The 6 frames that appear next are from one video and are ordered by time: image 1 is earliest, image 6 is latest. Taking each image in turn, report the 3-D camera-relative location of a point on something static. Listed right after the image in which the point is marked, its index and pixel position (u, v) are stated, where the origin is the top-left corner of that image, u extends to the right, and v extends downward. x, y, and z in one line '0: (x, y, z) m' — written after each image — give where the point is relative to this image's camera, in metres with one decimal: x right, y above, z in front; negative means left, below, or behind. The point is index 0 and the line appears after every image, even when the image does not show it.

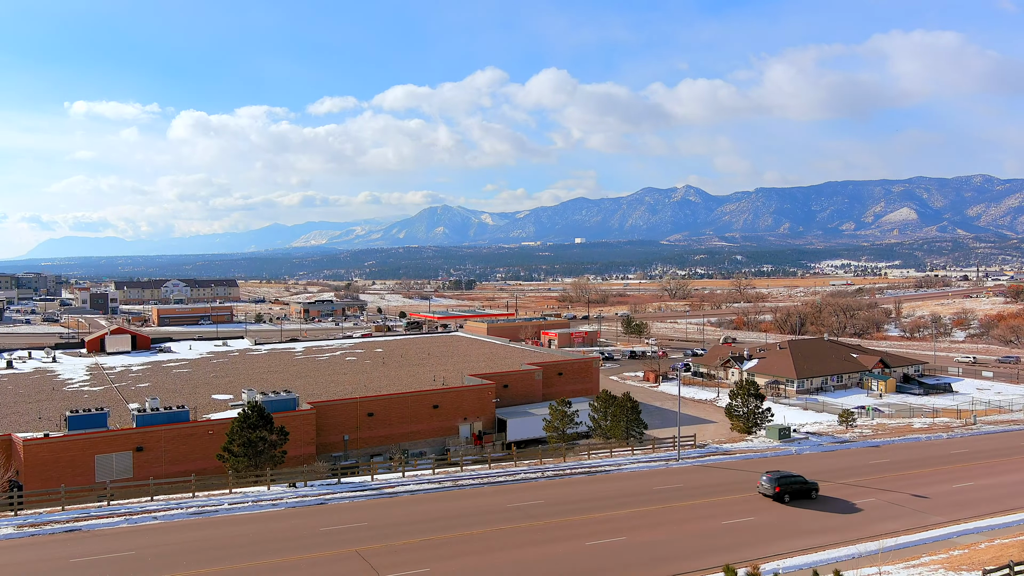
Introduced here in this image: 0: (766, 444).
0: (+6.2, -4.0, +16.3) m
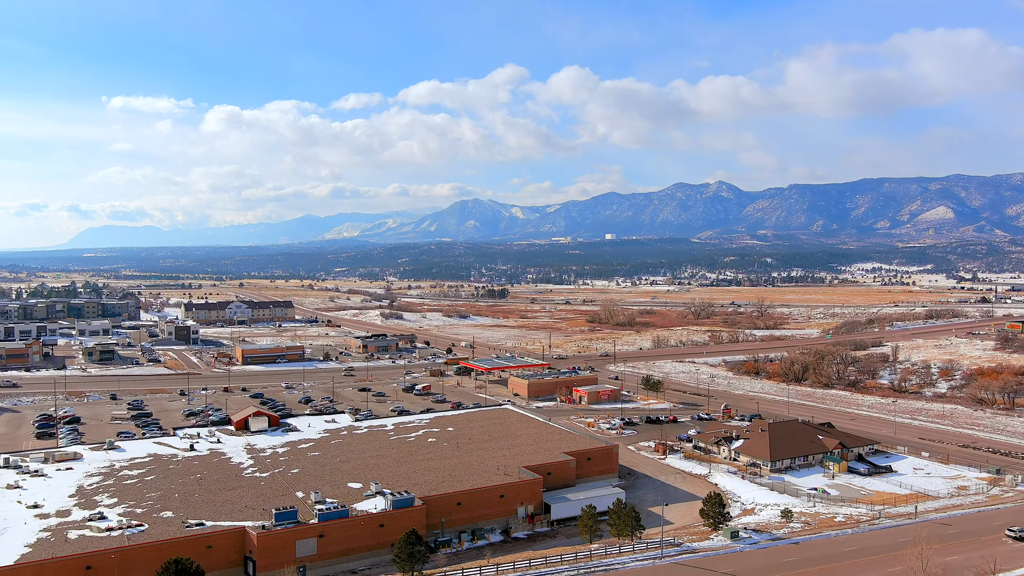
0: (+7.9, -9.7, +24.9) m
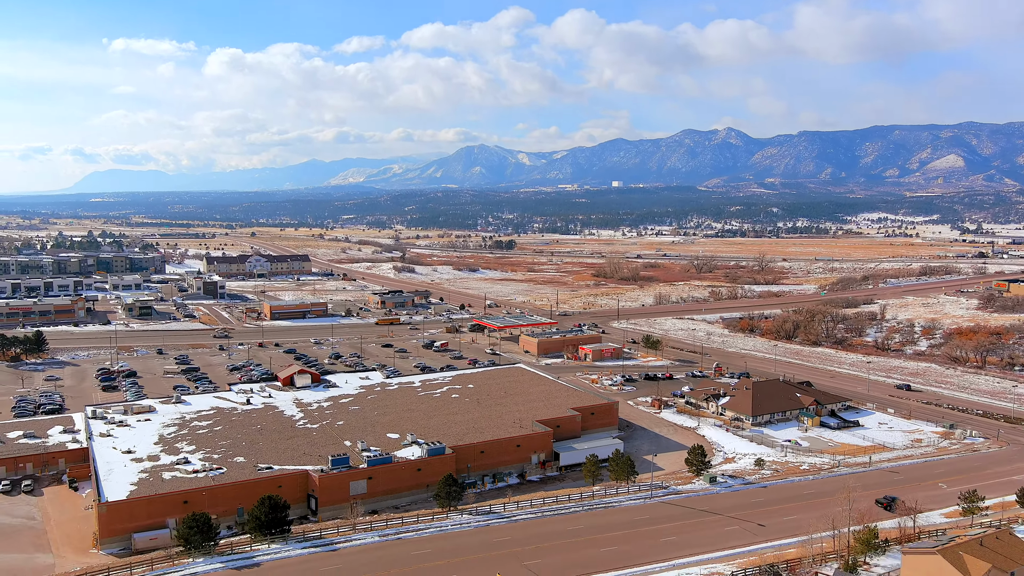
0: (+8.7, -9.1, +30.1) m
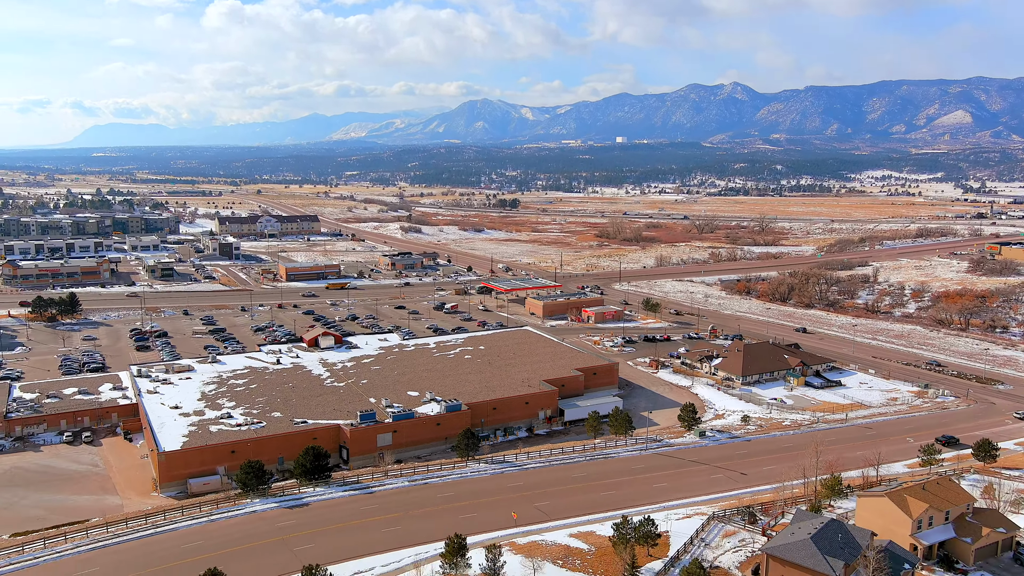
0: (+9.2, -7.8, +33.6) m
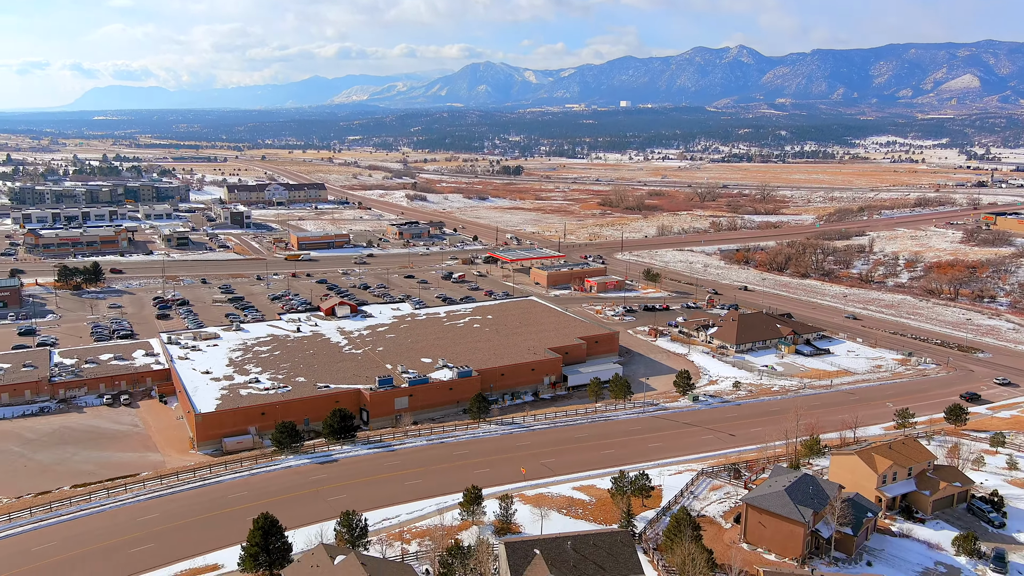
0: (+9.6, -6.4, +36.3) m
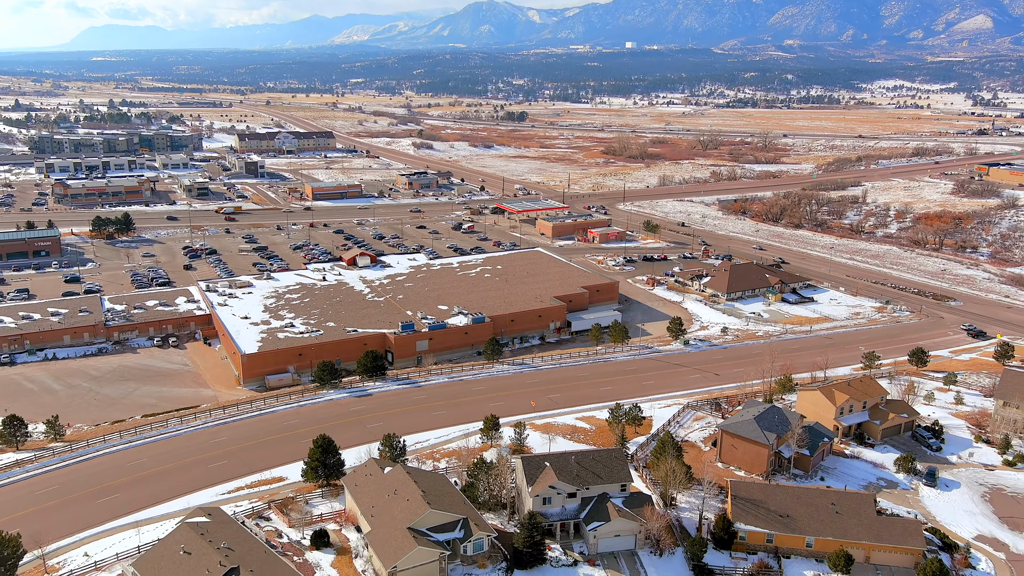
0: (+10.2, -3.7, +40.5) m
